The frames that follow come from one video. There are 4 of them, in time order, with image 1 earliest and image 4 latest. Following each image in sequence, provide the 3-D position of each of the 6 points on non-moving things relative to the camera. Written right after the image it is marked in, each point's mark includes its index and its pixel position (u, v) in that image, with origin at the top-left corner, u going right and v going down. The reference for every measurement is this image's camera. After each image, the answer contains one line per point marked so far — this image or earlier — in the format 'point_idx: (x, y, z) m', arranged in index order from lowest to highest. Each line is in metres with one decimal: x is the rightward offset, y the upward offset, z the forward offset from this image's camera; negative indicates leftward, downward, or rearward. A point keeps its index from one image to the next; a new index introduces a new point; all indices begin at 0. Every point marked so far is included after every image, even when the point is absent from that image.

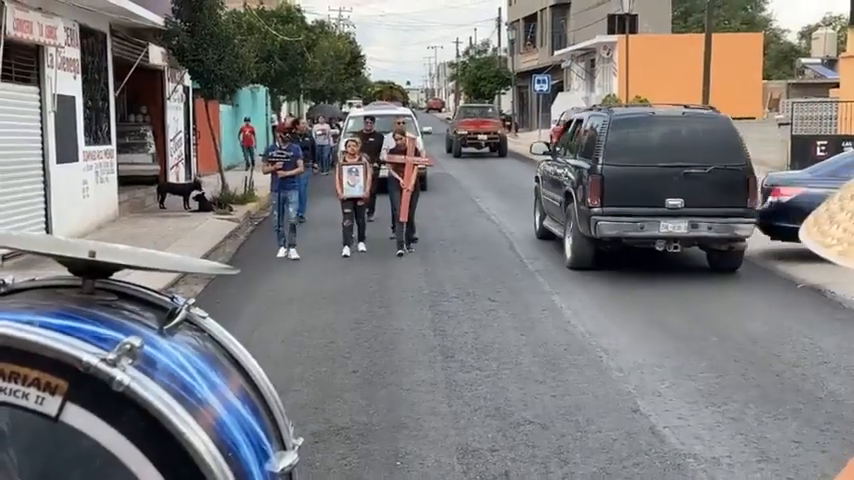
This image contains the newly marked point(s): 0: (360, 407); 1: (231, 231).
0: (-0.4, -1.1, +6.8) m
1: (-3.0, +0.1, +16.3) m
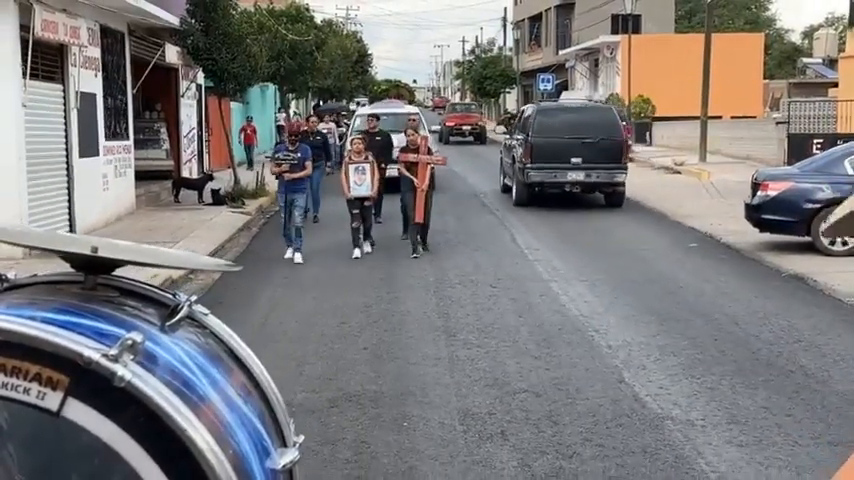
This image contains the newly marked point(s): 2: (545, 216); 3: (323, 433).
0: (-0.4, -1.0, +7.5) m
1: (-2.9, +0.3, +17.0) m
2: (+2.0, +0.4, +18.0) m
3: (-0.6, -1.1, +6.2) m
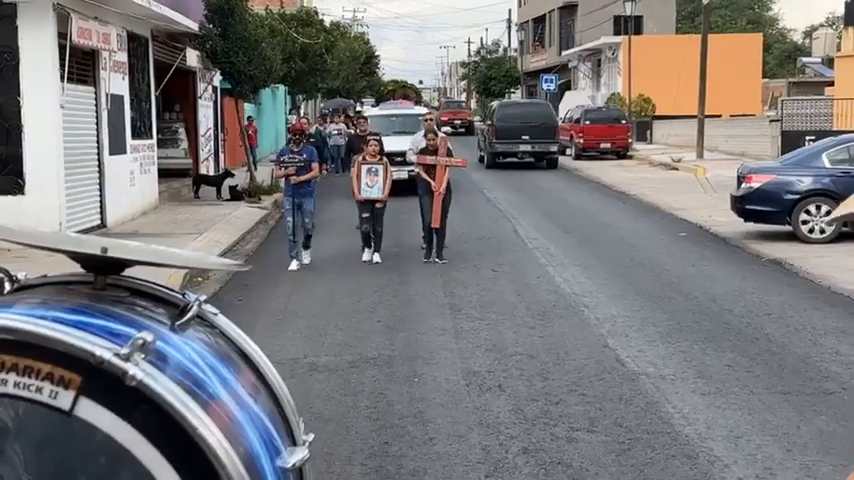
0: (-0.3, -0.8, +8.5) m
1: (-2.8, +0.4, +18.0) m
2: (+2.1, +0.5, +19.0) m
3: (-0.6, -1.0, +7.3) m
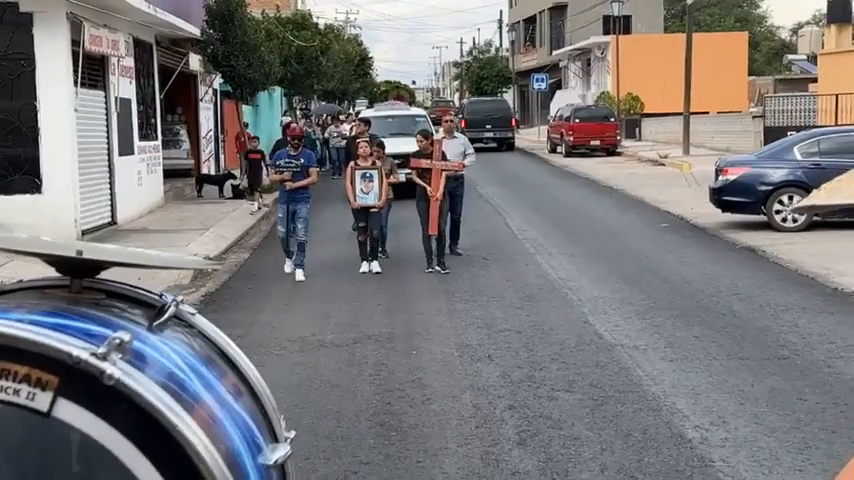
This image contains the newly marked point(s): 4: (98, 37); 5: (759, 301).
0: (-0.4, -0.7, +9.3) m
1: (-2.9, +0.5, +18.8) m
2: (+2.0, +0.7, +19.8) m
3: (-0.6, -0.9, +8.1) m
4: (-4.7, +2.9, +15.2) m
5: (+3.1, -0.6, +9.8) m
